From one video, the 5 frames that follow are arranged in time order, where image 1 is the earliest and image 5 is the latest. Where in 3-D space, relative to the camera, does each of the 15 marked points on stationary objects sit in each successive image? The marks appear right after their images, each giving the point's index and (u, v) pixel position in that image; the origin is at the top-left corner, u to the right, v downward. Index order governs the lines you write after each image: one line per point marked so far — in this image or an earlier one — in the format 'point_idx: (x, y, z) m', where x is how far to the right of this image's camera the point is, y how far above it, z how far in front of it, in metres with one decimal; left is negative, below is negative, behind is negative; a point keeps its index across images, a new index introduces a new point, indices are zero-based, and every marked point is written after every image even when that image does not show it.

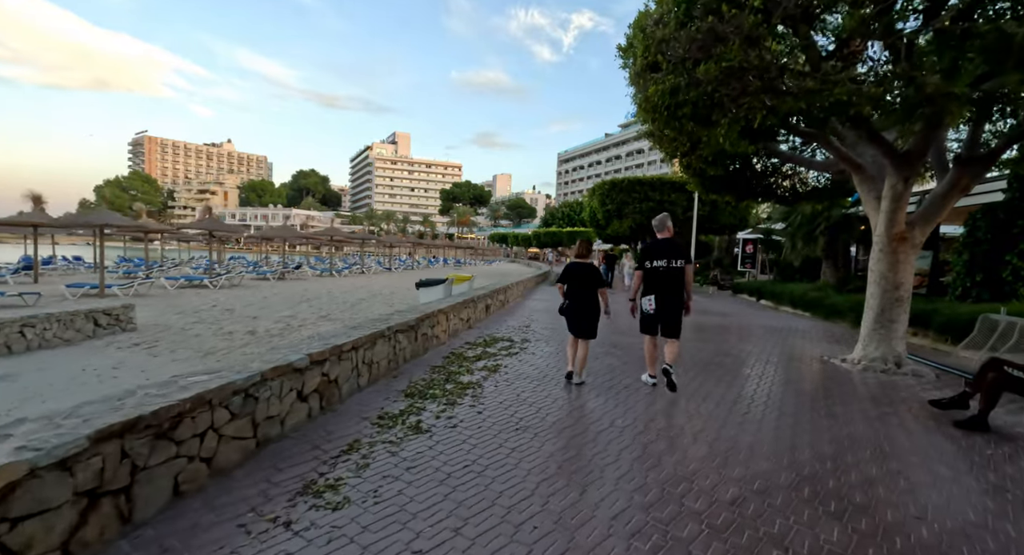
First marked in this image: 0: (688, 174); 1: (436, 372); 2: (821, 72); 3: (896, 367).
0: (+3.5, +2.1, +8.9) m
1: (-0.9, -1.2, +5.5) m
2: (+3.5, +2.4, +5.2) m
3: (+5.3, -1.2, +6.2) m
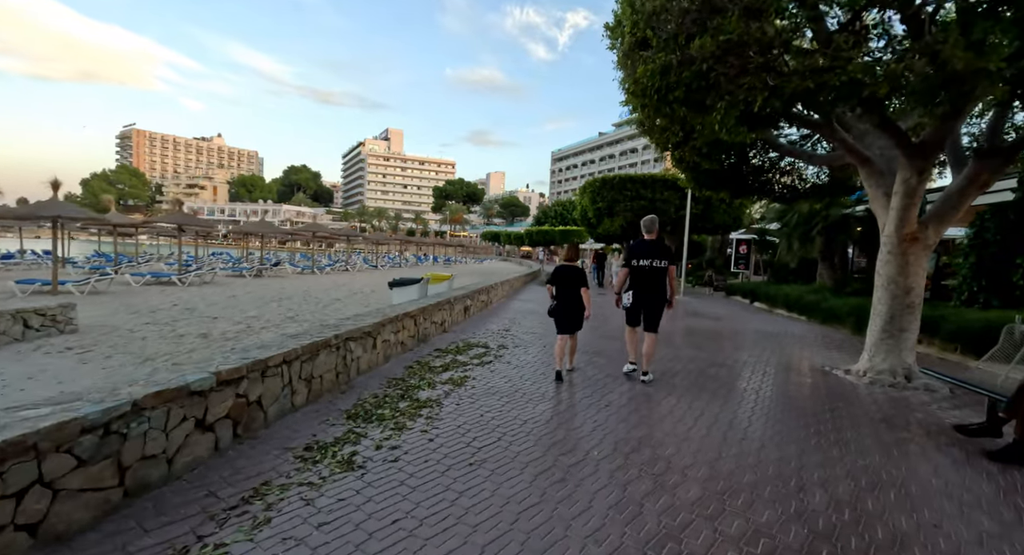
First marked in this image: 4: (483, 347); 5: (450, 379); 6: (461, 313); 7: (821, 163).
0: (+3.1, +2.1, +8.3) m
1: (-1.3, -1.2, +4.8) m
2: (+3.2, +2.3, +4.6) m
3: (+4.9, -1.3, +5.6) m
4: (-0.5, -1.1, +7.2) m
5: (-0.7, -1.2, +5.3) m
6: (-1.1, -0.8, +9.7) m
7: (+4.7, +1.8, +6.9) m
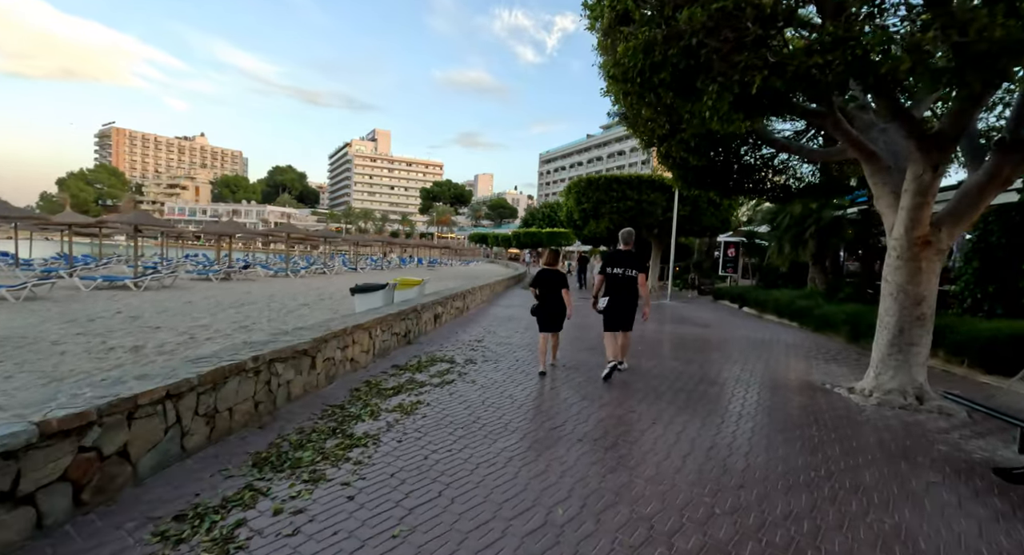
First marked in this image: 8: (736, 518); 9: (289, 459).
0: (+2.6, +2.0, +7.7) m
1: (-1.7, -1.3, +4.1) m
2: (+2.8, +2.2, +3.9) m
3: (+4.5, -1.4, +5.0) m
4: (-0.9, -1.2, +6.5) m
5: (-1.1, -1.3, +4.5) m
6: (-1.6, -0.9, +8.9) m
7: (+4.3, +1.7, +6.3) m
8: (+1.4, -1.5, +2.8) m
9: (-1.6, -1.3, +3.2) m
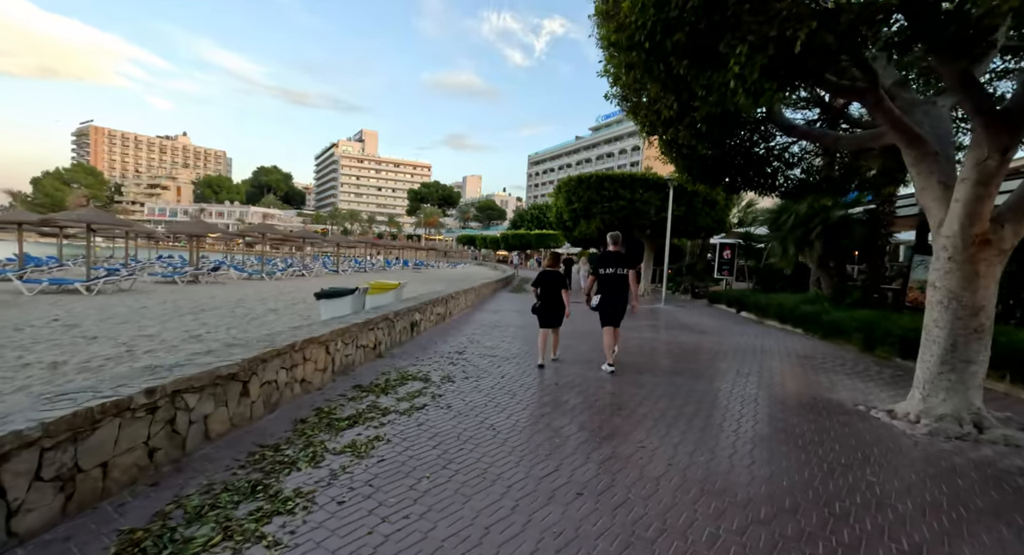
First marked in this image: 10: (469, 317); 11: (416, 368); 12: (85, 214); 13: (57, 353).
0: (+2.4, +1.9, +6.9) m
1: (-1.8, -1.3, +3.1) m
2: (+2.7, +2.2, +3.1) m
3: (+4.3, -1.4, +4.2) m
4: (-1.1, -1.3, +5.5) m
5: (-1.3, -1.3, +3.6) m
6: (-1.9, -0.9, +8.0) m
7: (+4.1, +1.6, +5.5) m
8: (+1.3, -1.5, +1.9) m
9: (-1.7, -1.3, +2.3) m
10: (-1.2, -1.1, +12.1) m
11: (-1.3, -1.2, +6.2) m
12: (-15.0, +2.2, +16.0) m
13: (-6.8, -1.1, +6.7) m
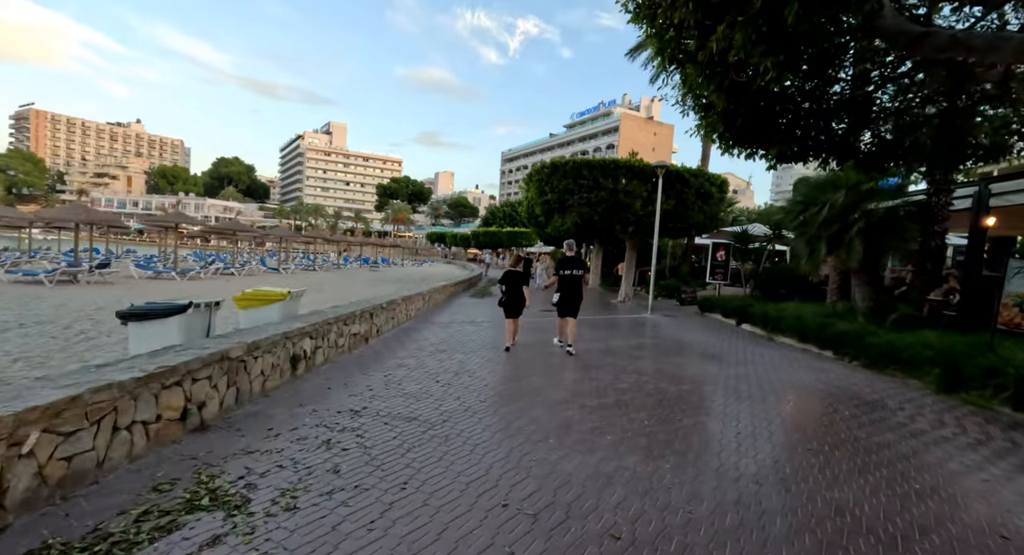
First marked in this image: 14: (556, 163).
0: (+1.8, +1.8, +4.2) m
1: (-2.3, -1.4, +0.2) m
2: (+2.3, +2.0, +0.4) m
3: (+3.8, -1.6, +1.7) m
4: (-1.7, -1.4, +2.7) m
5: (-1.8, -1.4, +0.7) m
6: (-2.6, -1.0, +5.0) m
7: (+3.5, +1.4, +2.9) m
8: (+0.9, -1.7, -0.8) m
9: (-2.1, -1.4, -0.6) m
10: (-2.1, -1.2, +9.2) m
11: (-2.0, -1.3, +3.3) m
12: (-16.2, +2.3, +12.3) m
13: (-7.4, -1.2, +3.5) m
14: (+1.8, +4.5, +18.1) m
